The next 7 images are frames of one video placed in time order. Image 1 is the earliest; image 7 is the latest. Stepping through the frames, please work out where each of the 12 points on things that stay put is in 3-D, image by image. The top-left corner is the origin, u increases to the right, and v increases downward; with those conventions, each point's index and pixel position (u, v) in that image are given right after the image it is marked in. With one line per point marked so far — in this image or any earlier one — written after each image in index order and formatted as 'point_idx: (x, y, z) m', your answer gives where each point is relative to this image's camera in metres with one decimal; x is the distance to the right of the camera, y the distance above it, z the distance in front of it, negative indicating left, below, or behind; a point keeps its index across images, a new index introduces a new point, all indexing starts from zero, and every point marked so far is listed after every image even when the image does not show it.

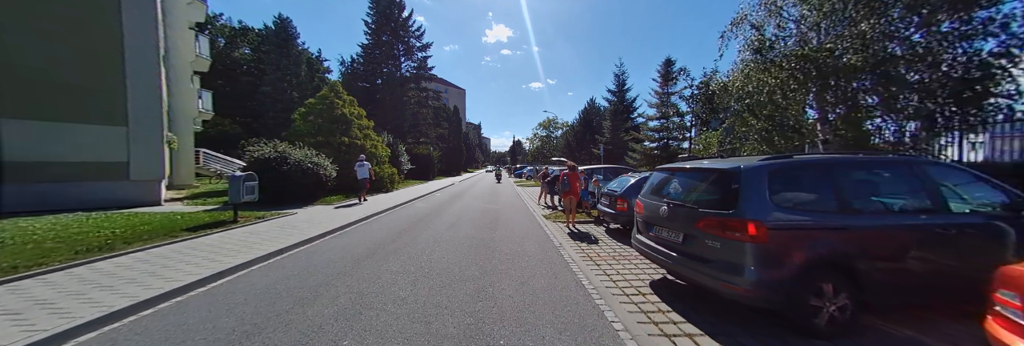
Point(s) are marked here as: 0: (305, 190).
0: (-9.7, -0.7, +11.3) m
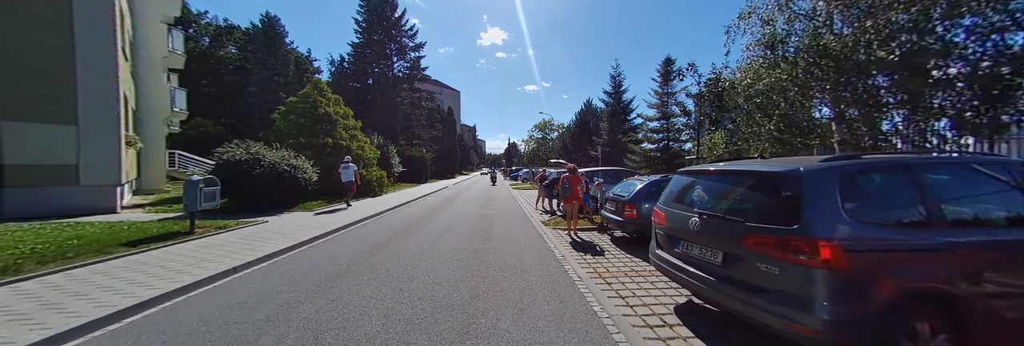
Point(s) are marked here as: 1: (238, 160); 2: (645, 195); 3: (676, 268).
0: (-9.9, -0.9, +10.4) m
1: (-11.0, +0.5, +9.7) m
2: (+3.3, -0.5, +5.9) m
3: (+2.2, -1.3, +3.3) m
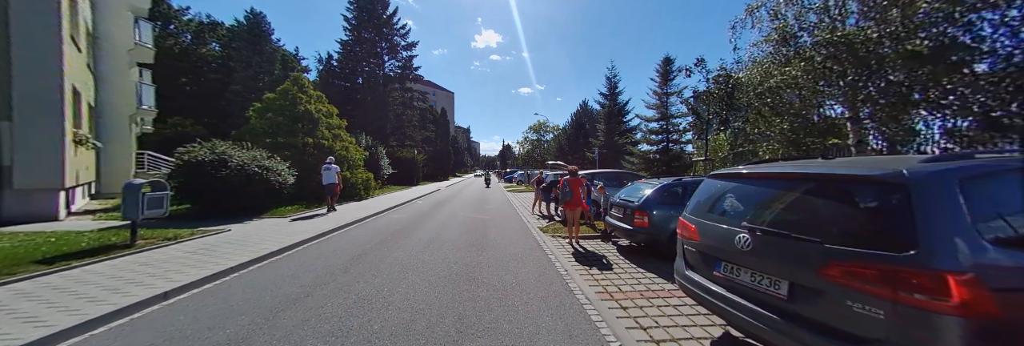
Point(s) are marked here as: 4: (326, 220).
0: (-10.1, -1.0, +9.4) m
1: (-11.2, +0.4, +8.7) m
2: (+3.2, -0.6, +5.3) m
3: (+2.2, -1.3, +2.6) m
4: (-8.0, -2.0, +10.3) m
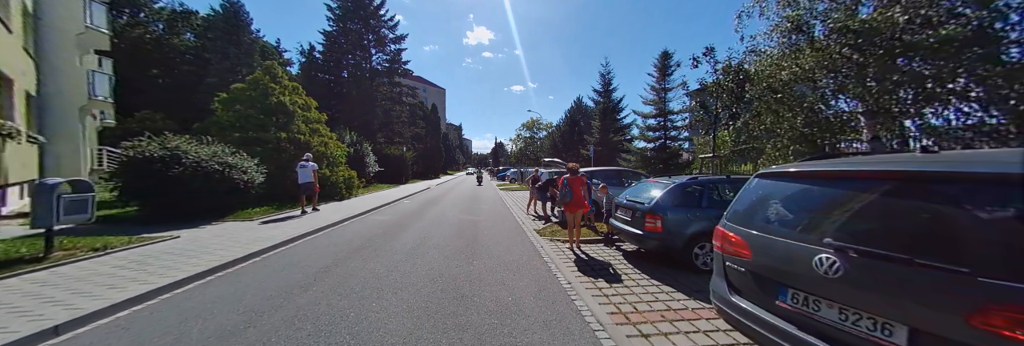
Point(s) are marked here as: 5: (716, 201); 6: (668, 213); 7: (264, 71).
0: (-10.3, -0.9, +8.4) m
1: (-11.4, +0.5, +7.6) m
2: (+3.1, -0.5, +4.7) m
3: (+2.2, -1.3, +2.0) m
4: (-8.3, -1.9, +9.4) m
5: (+3.9, -0.5, +4.6) m
6: (+2.9, -0.8, +4.5) m
7: (-12.4, +5.1, +12.1) m
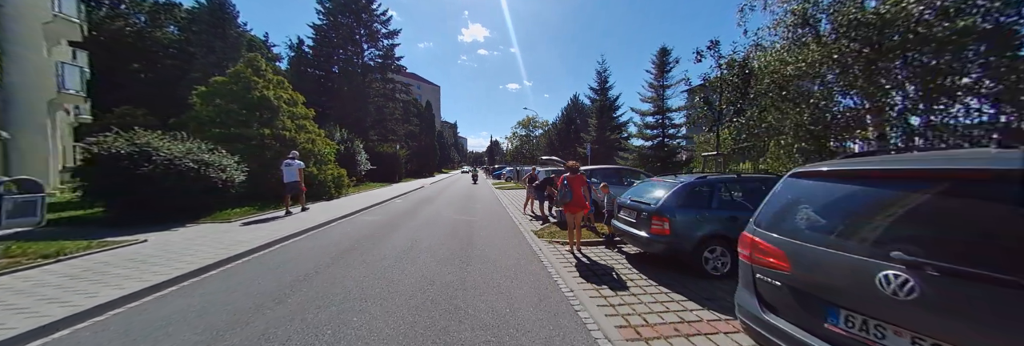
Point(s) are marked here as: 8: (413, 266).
0: (-10.5, -0.9, +7.8) m
1: (-11.5, +0.5, +7.0) m
2: (+3.1, -0.5, +4.4) m
3: (+2.2, -1.3, +1.7) m
4: (-8.4, -1.8, +8.9) m
5: (+3.8, -0.5, +4.3) m
6: (+2.9, -0.7, +4.2) m
7: (-12.6, +5.2, +11.4) m
8: (-2.1, -2.0, +5.1) m
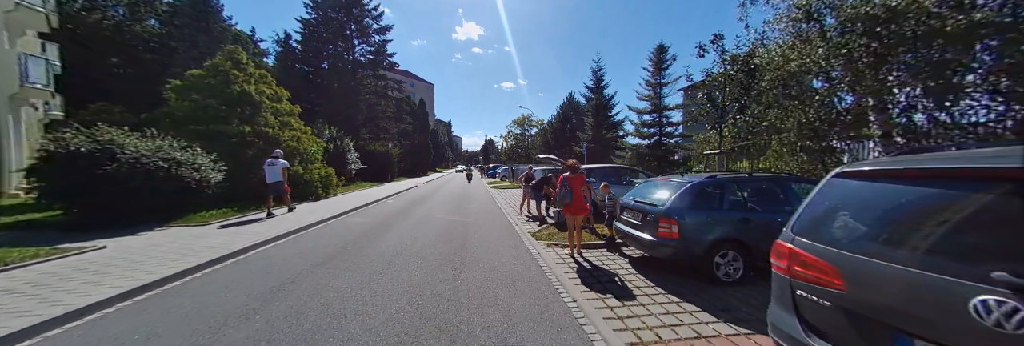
0: (-10.6, -0.8, +7.2) m
1: (-11.6, +0.6, +6.4) m
2: (+3.0, -0.5, +4.1) m
3: (+2.2, -1.3, +1.4) m
4: (-8.6, -1.8, +8.3) m
5: (+3.8, -0.5, +4.0) m
6: (+2.8, -0.7, +4.0) m
7: (-12.8, +5.2, +10.8) m
8: (-2.2, -2.0, +4.7) m
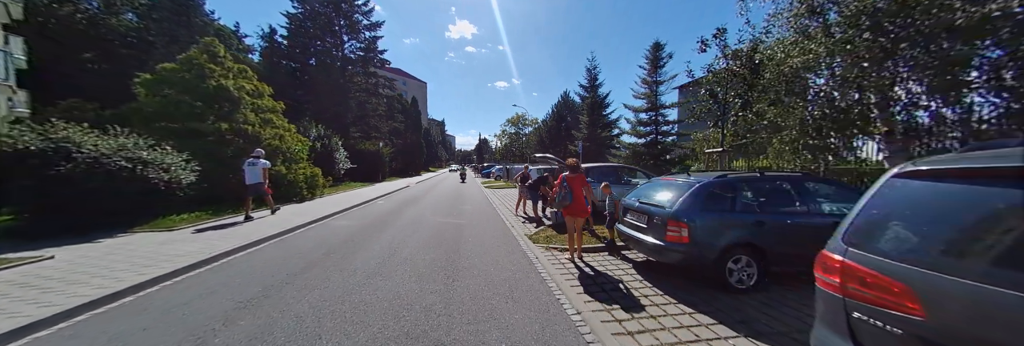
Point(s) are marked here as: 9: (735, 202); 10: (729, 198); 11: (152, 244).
0: (-10.7, -0.9, +6.6) m
1: (-11.7, +0.5, +5.8) m
2: (+3.0, -0.5, +3.8) m
3: (+2.2, -1.3, +1.1) m
4: (-8.7, -1.8, +7.8) m
5: (+3.7, -0.4, +3.8) m
6: (+2.8, -0.7, +3.7) m
7: (-13.0, +5.2, +10.1) m
8: (-2.2, -2.0, +4.3) m
9: (+3.5, -0.5, +3.7) m
10: (+3.4, -0.4, +3.8) m
11: (-8.9, -1.8, +6.0) m
